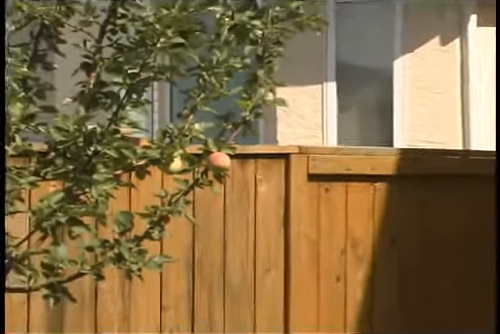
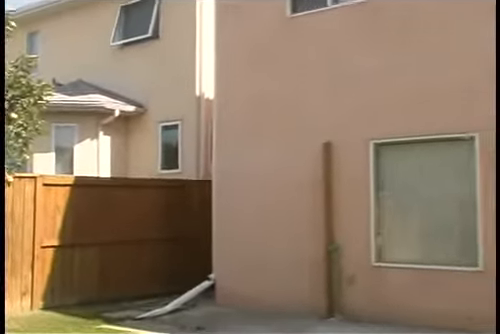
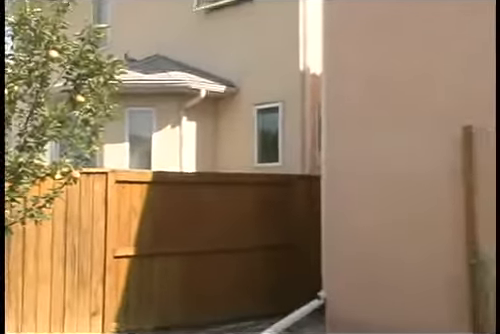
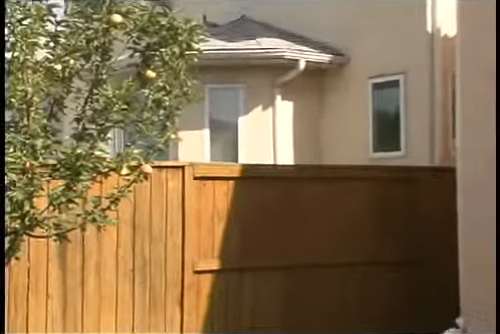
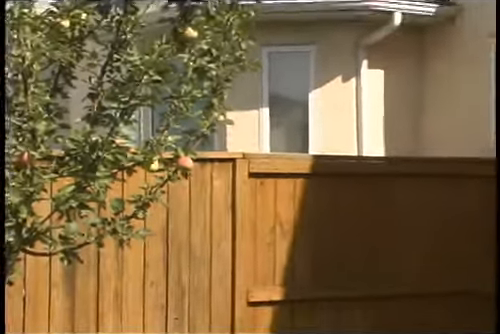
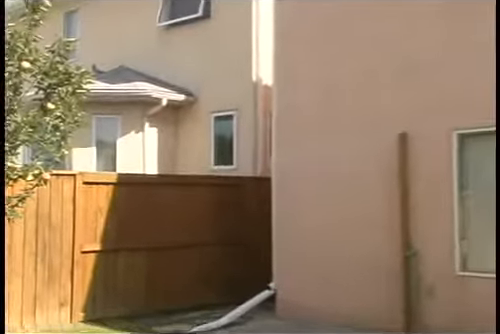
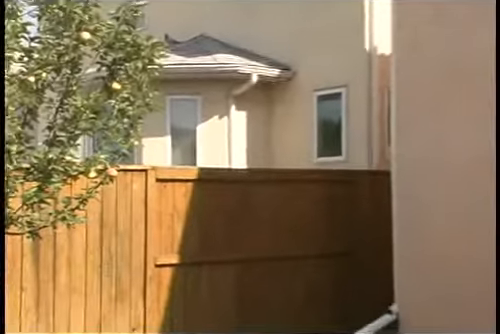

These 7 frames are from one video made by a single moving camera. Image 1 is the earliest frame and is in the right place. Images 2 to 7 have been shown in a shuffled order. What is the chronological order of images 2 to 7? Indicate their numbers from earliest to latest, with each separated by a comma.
5, 4, 7, 3, 6, 2
